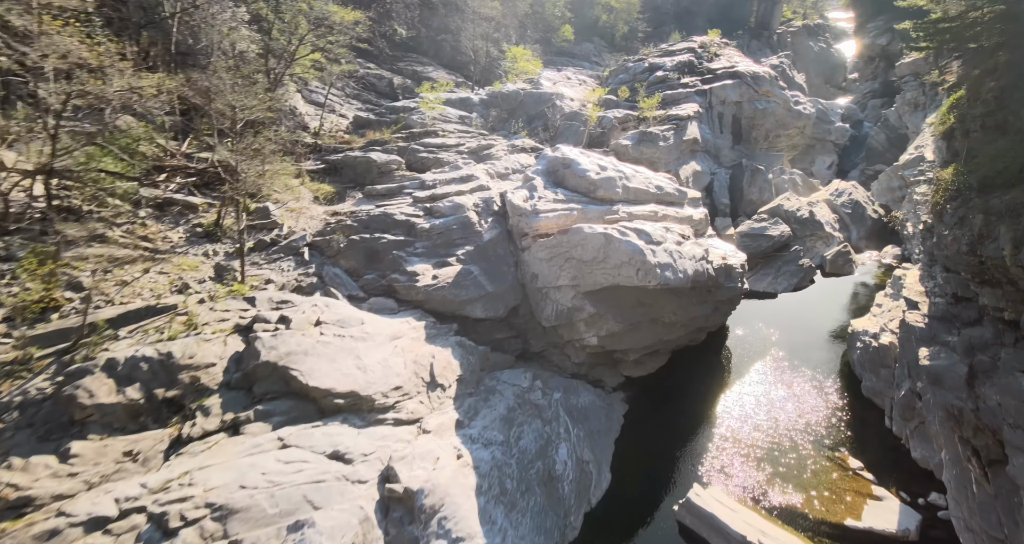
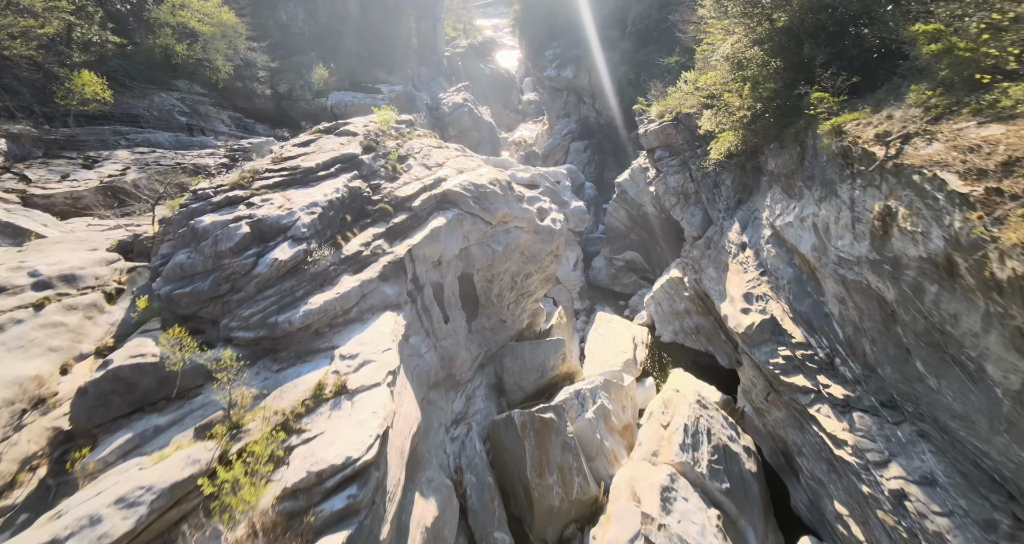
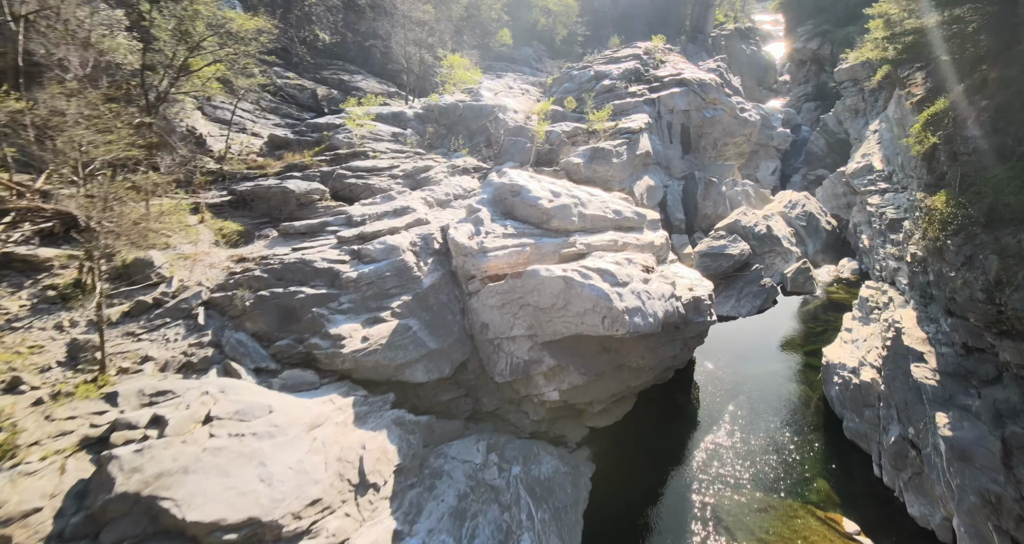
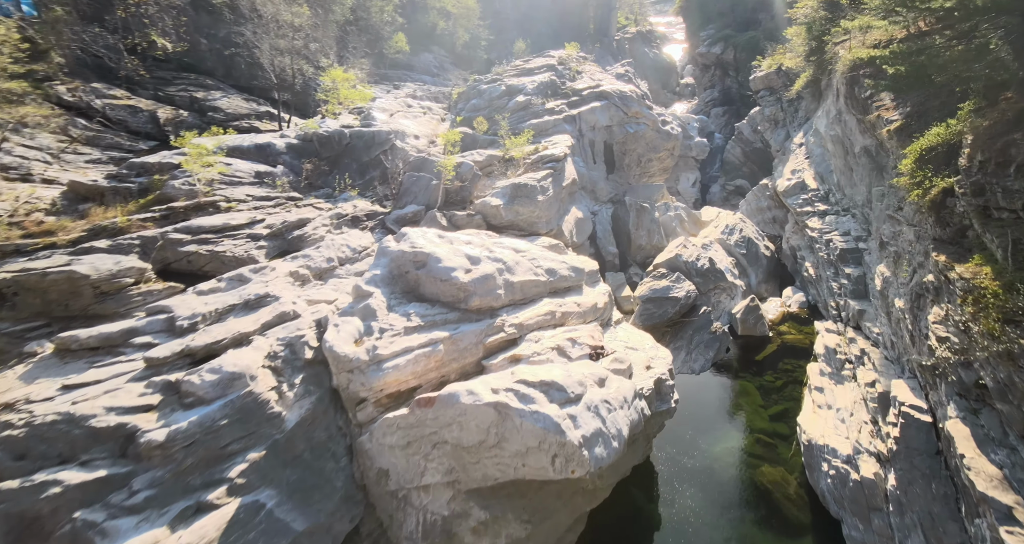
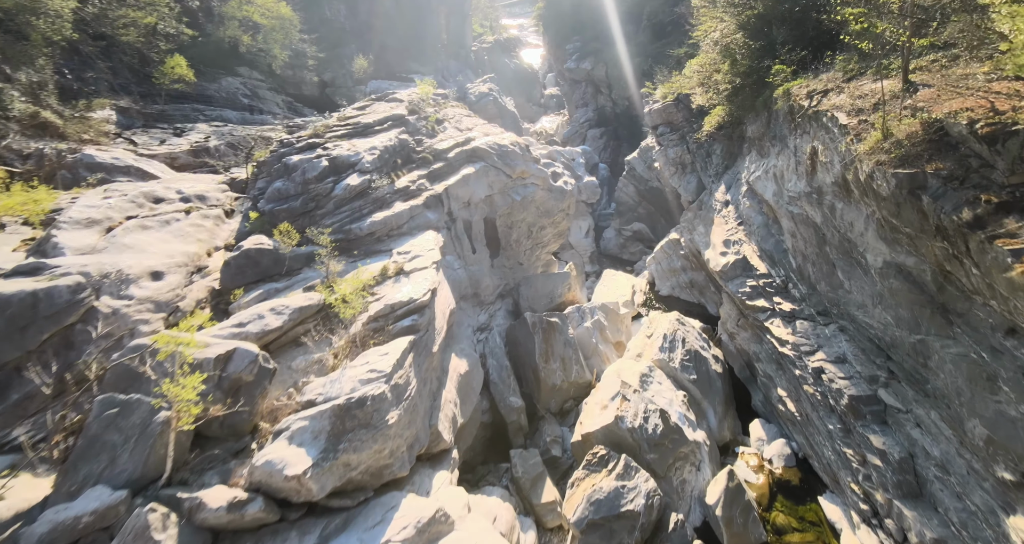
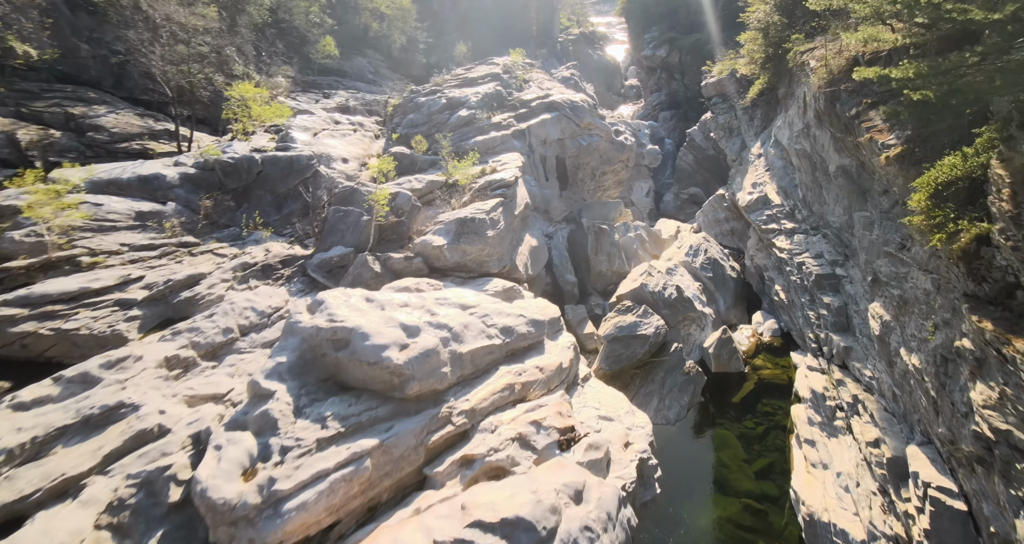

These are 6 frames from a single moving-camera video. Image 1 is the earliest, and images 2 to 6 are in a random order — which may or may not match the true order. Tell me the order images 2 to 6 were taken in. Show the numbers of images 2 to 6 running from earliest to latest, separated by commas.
3, 4, 6, 5, 2
